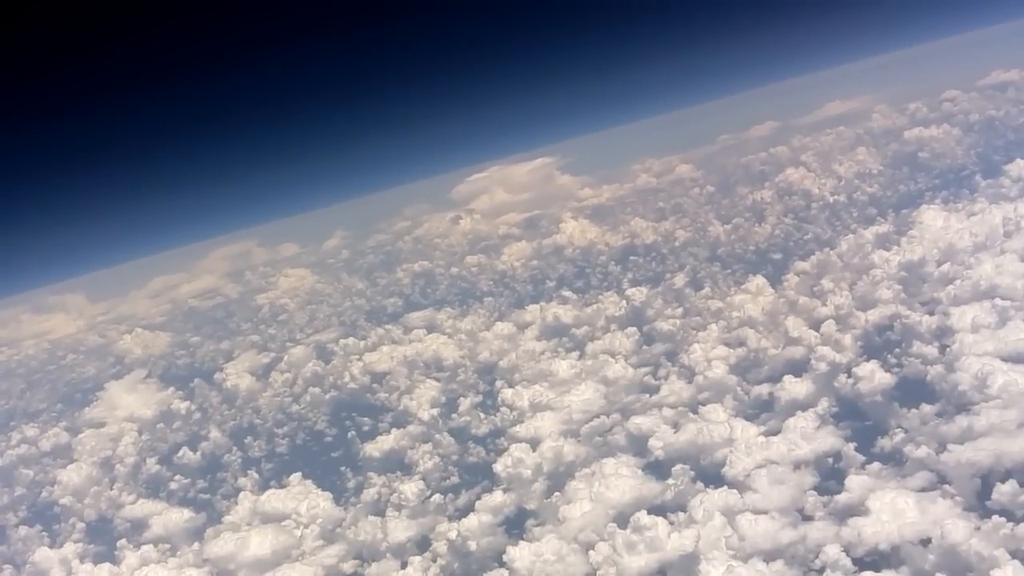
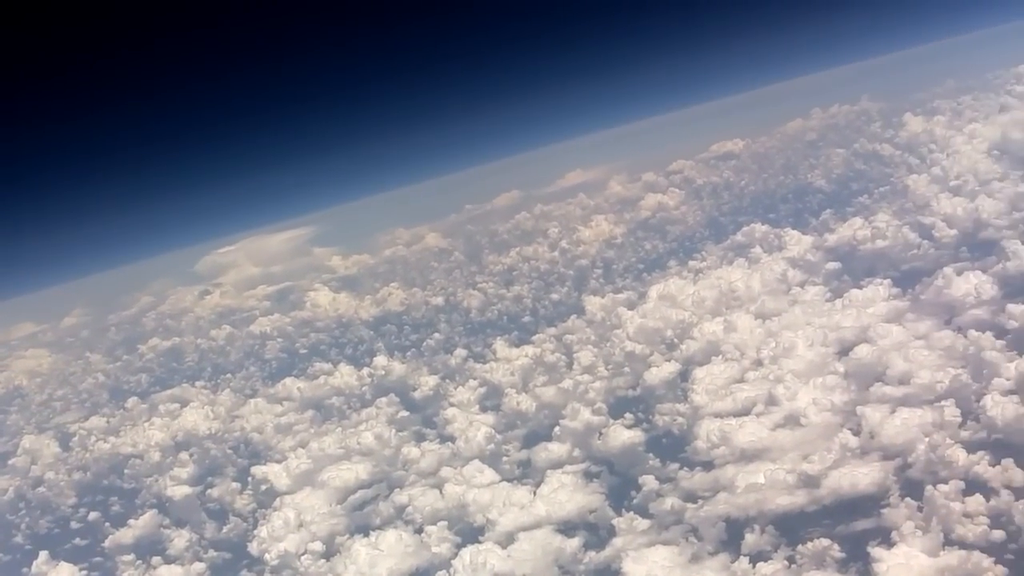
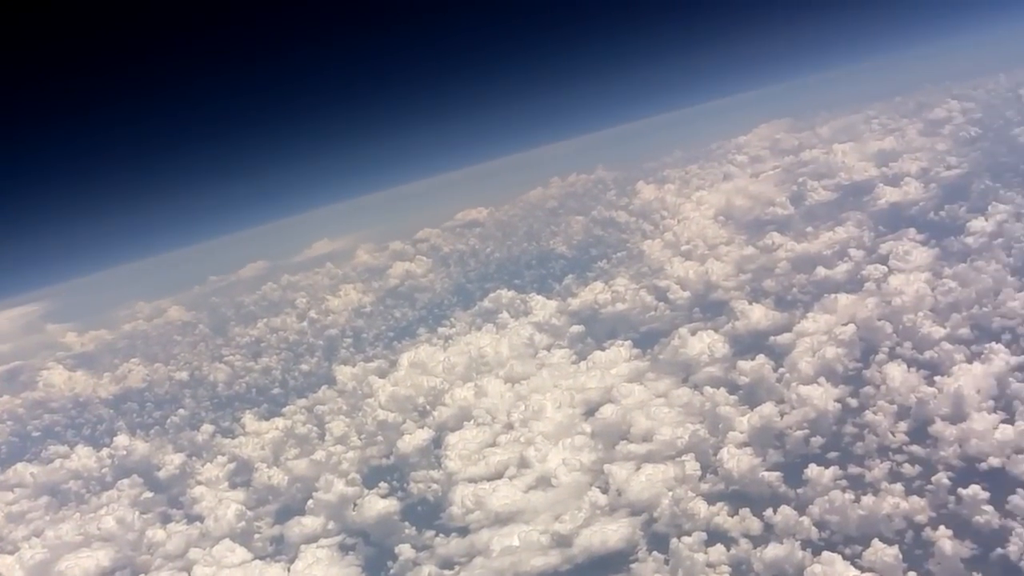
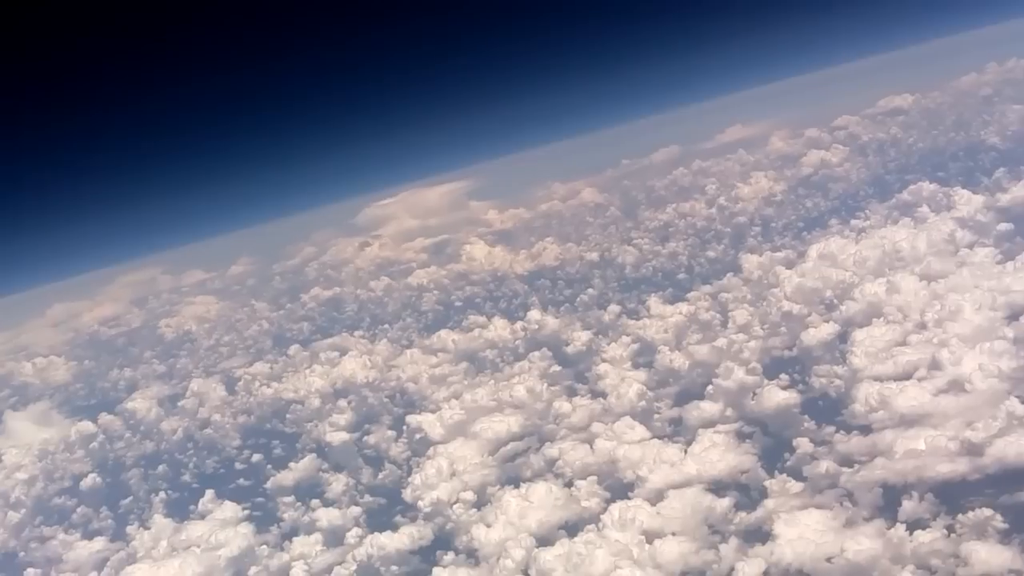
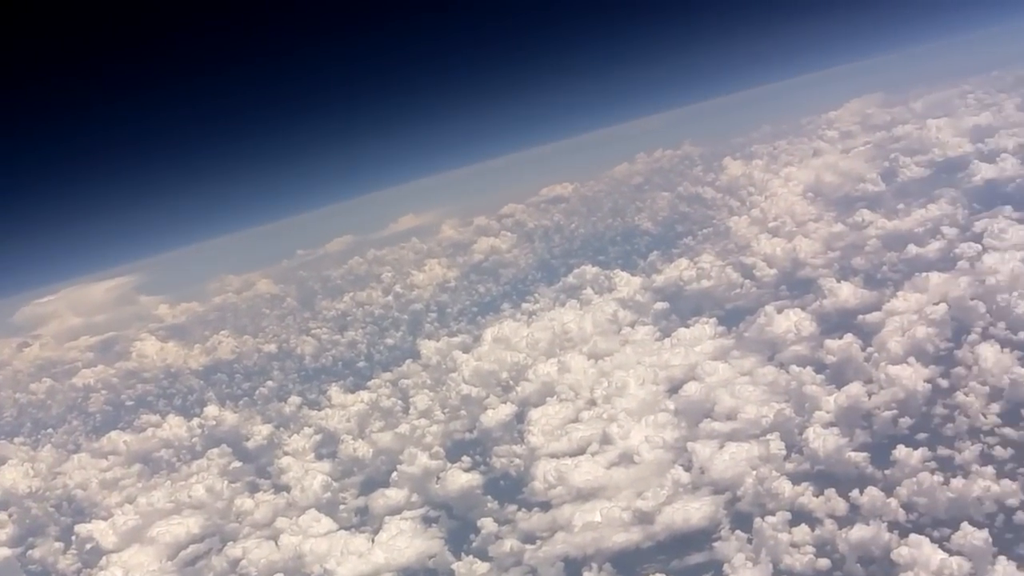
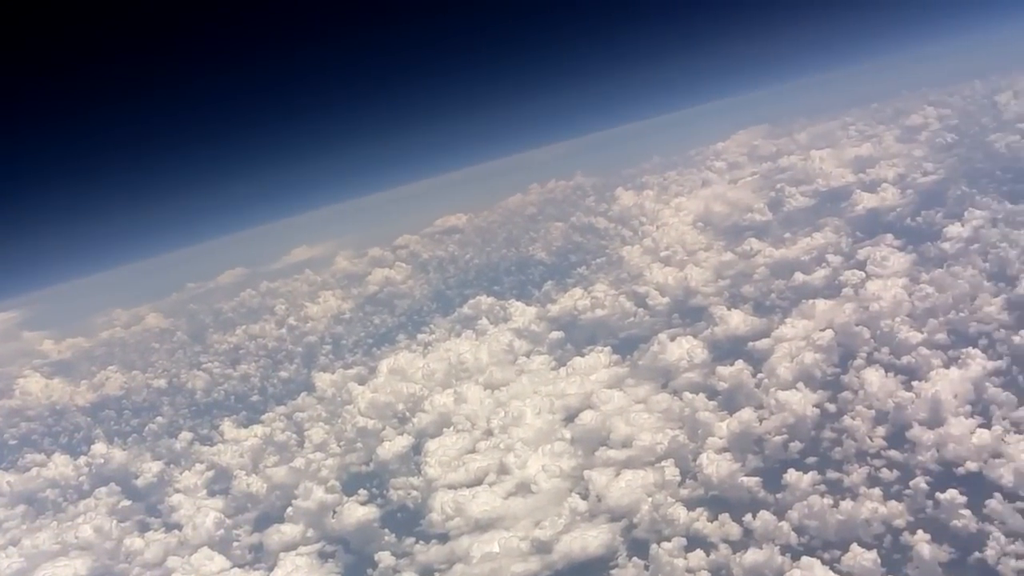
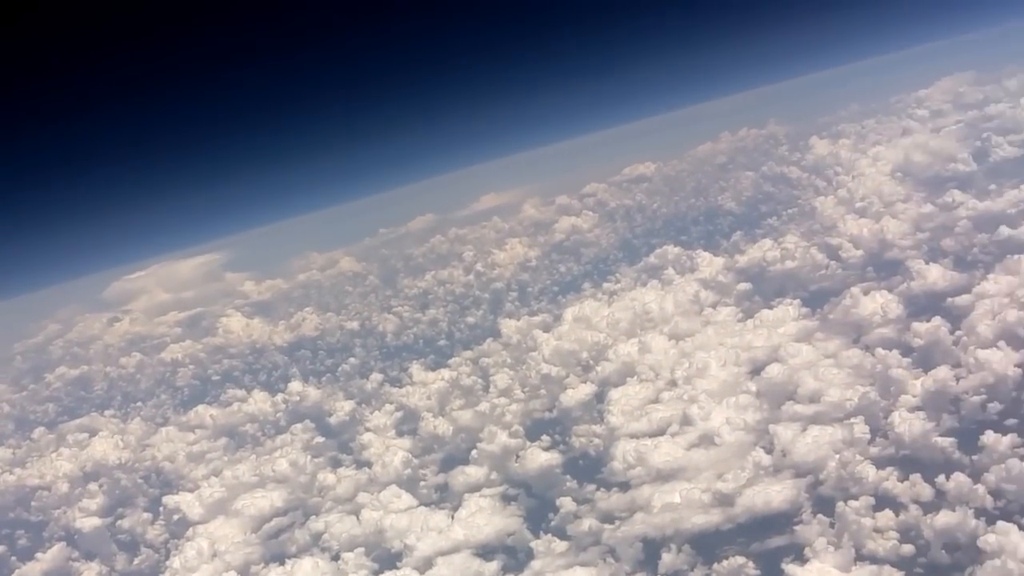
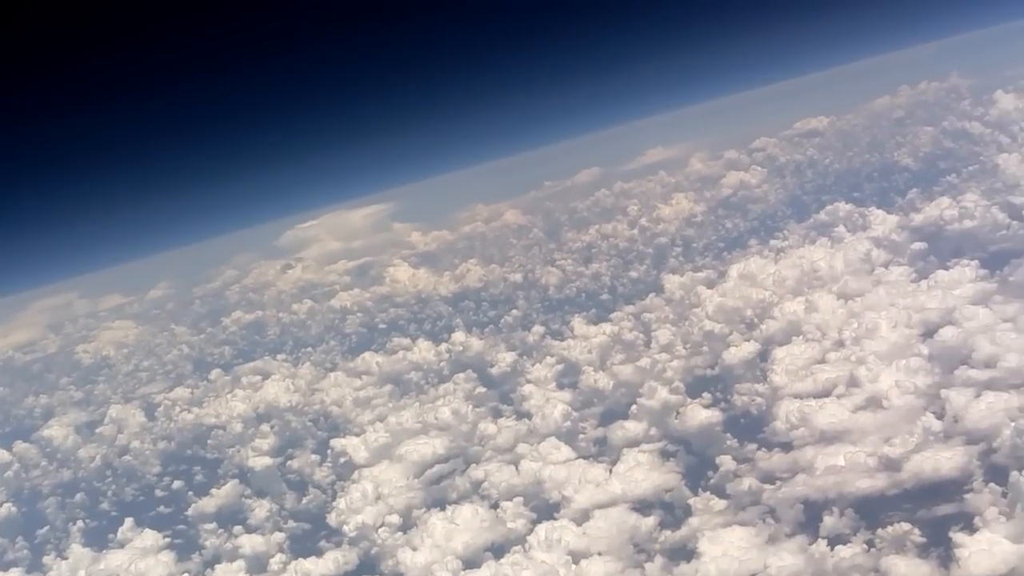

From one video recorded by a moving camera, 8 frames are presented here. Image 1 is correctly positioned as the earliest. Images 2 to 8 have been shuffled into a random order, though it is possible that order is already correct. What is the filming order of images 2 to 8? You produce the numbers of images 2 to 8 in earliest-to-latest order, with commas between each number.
4, 8, 2, 7, 5, 3, 6
